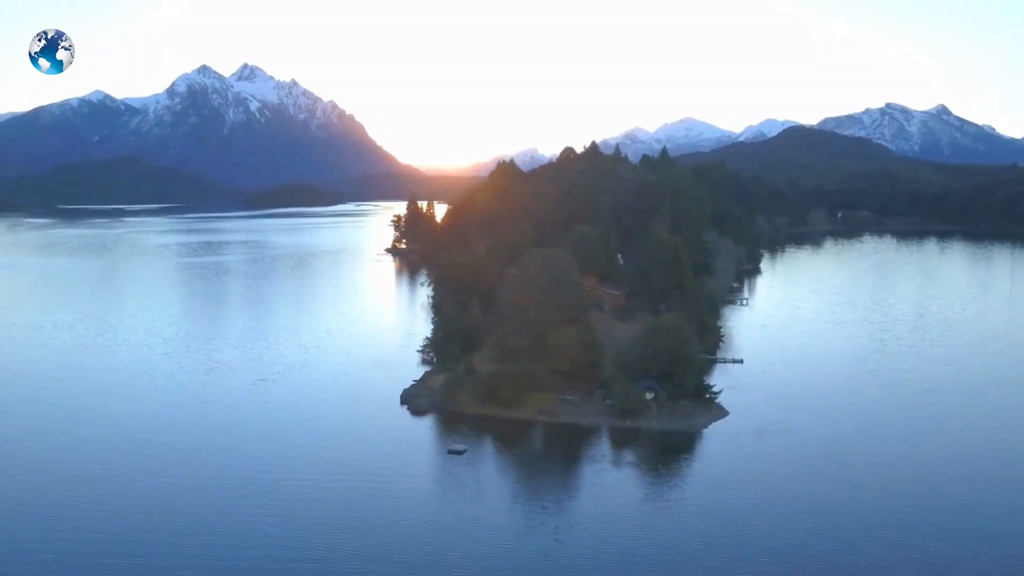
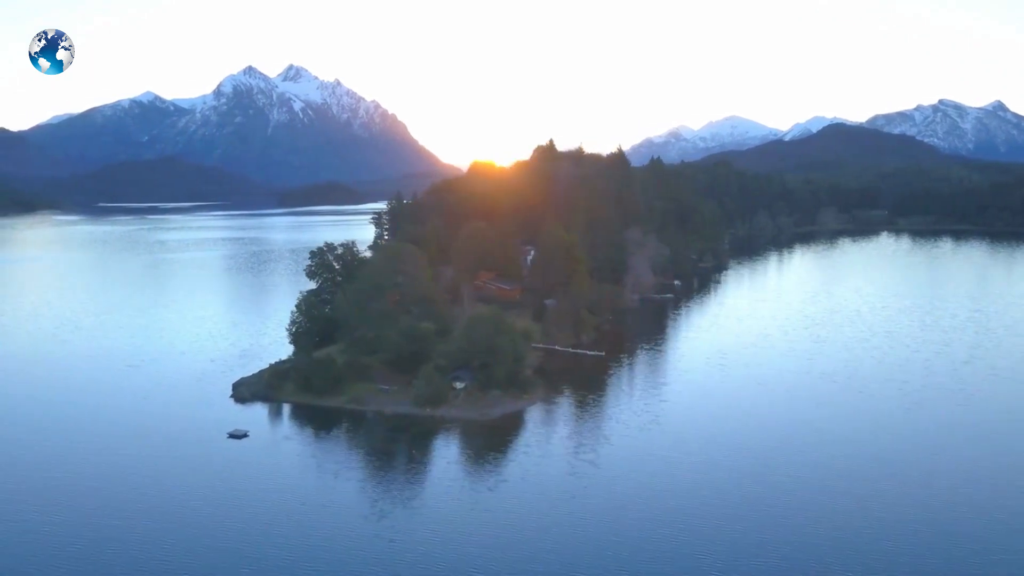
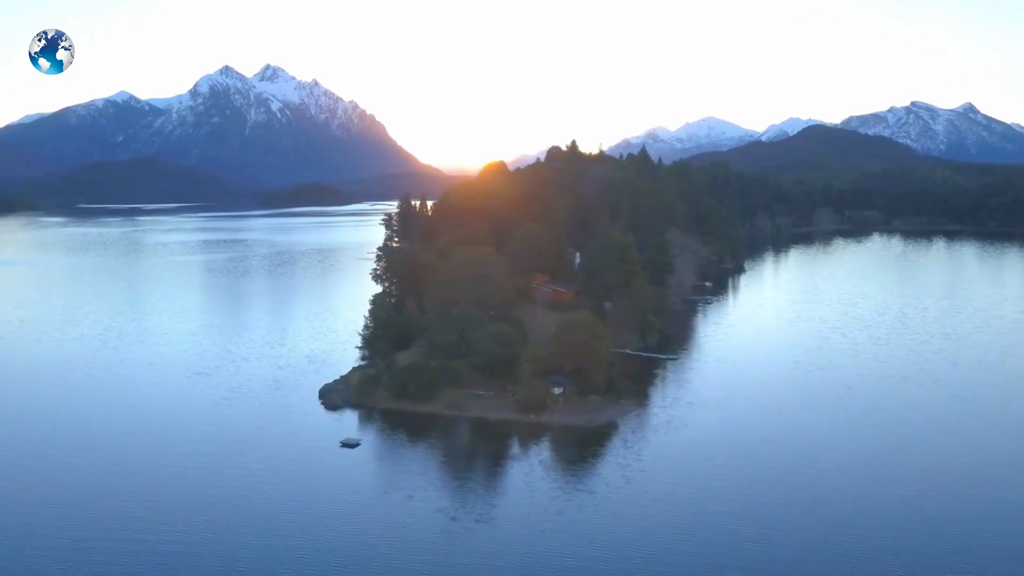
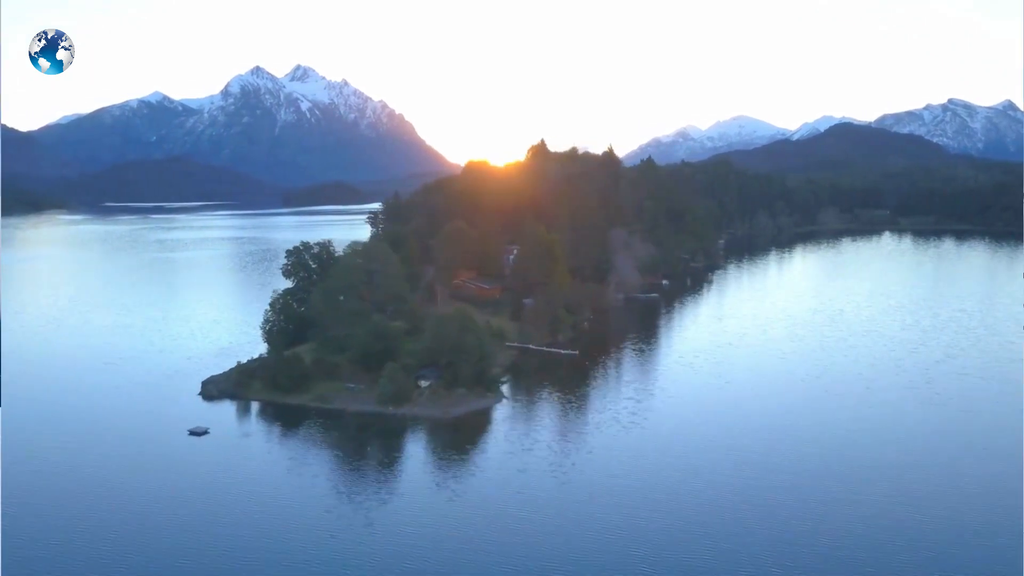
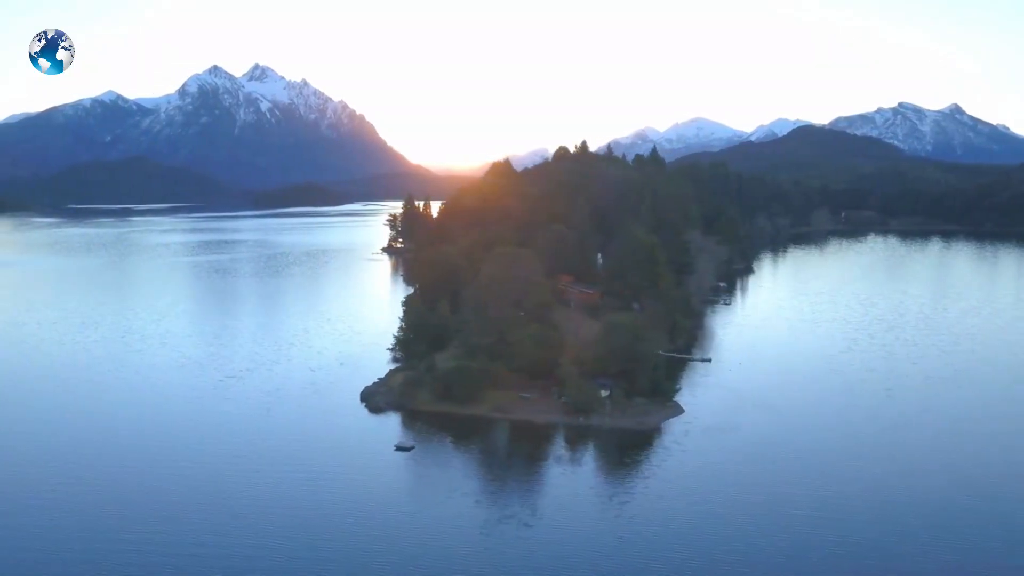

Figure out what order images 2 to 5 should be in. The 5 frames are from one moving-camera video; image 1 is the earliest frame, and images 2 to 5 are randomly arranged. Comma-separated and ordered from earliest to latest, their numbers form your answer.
5, 3, 2, 4
